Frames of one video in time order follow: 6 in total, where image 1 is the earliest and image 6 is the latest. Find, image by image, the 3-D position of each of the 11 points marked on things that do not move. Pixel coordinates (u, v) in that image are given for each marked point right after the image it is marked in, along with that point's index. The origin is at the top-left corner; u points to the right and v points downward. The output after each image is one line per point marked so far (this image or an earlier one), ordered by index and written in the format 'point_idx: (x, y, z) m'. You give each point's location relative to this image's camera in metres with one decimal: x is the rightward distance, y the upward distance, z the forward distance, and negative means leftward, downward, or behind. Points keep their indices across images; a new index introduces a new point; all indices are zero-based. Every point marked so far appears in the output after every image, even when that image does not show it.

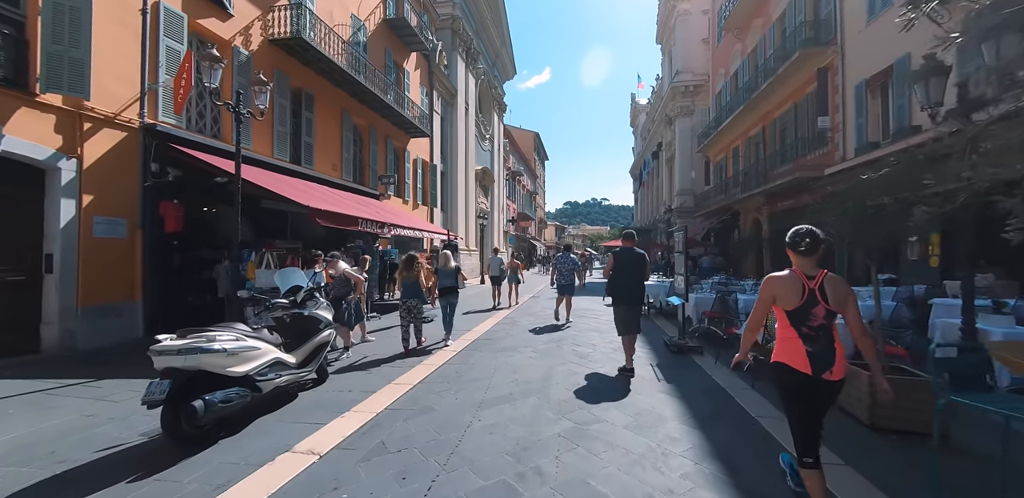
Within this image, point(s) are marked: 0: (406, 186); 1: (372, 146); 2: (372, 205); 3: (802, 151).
0: (-4.2, +2.5, +17.2) m
1: (-4.8, +3.5, +14.7) m
2: (-3.9, +1.2, +12.3) m
3: (+9.3, +3.1, +13.8) m
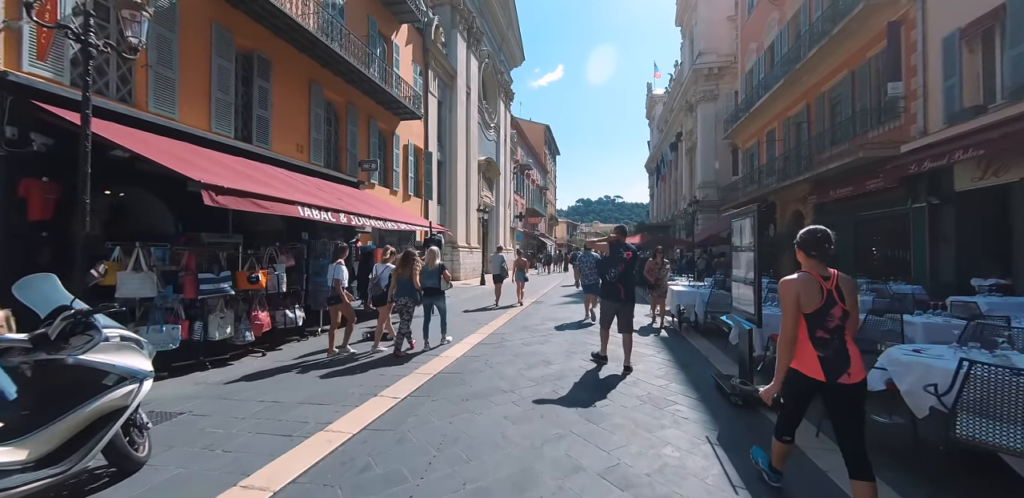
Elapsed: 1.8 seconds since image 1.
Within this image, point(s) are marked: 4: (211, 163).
0: (-4.1, +2.7, +15.2) m
1: (-4.8, +3.6, +12.7) m
2: (-3.9, +1.3, +10.3) m
3: (+9.3, +3.2, +11.4) m
4: (-4.9, +1.4, +7.0) m
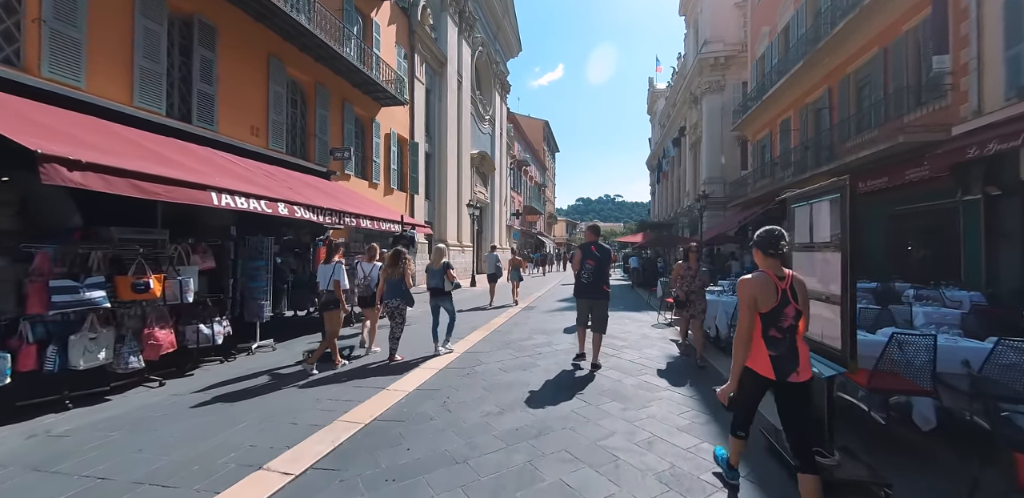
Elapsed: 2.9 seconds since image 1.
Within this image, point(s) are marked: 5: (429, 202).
0: (-4.4, +2.7, +13.9) m
1: (-5.0, +3.6, +11.3) m
2: (-4.2, +1.3, +8.9) m
3: (+9.0, +3.2, +10.0) m
4: (-5.2, +1.4, +5.6) m
5: (-3.6, +2.1, +18.7) m
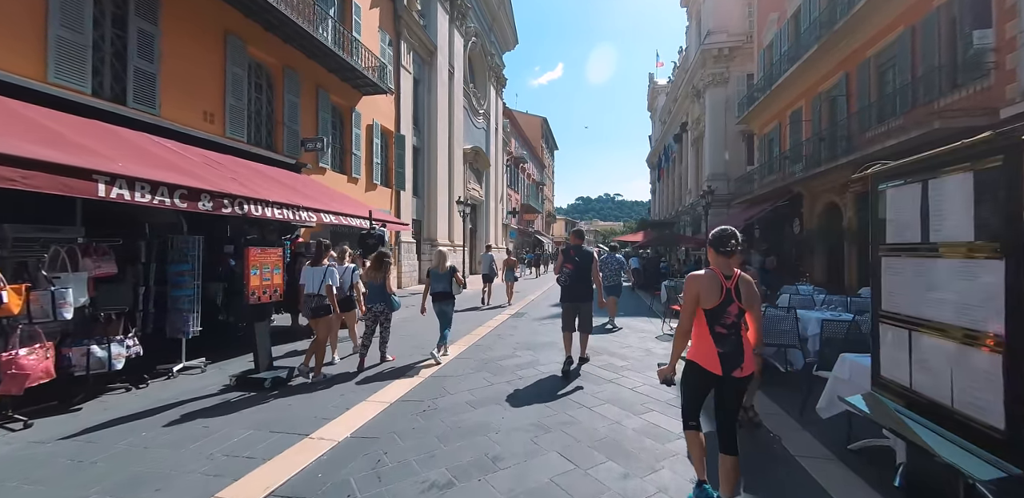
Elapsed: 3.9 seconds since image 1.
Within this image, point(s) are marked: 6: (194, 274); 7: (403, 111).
0: (-4.7, +2.7, +12.8) m
1: (-5.3, +3.6, +10.3) m
2: (-4.5, +1.3, +7.9) m
3: (+8.7, +3.2, +9.0) m
4: (-5.5, +1.4, +4.6) m
5: (-3.9, +2.1, +17.6) m
6: (-3.7, -0.3, +5.0) m
7: (-4.0, +5.1, +15.8) m
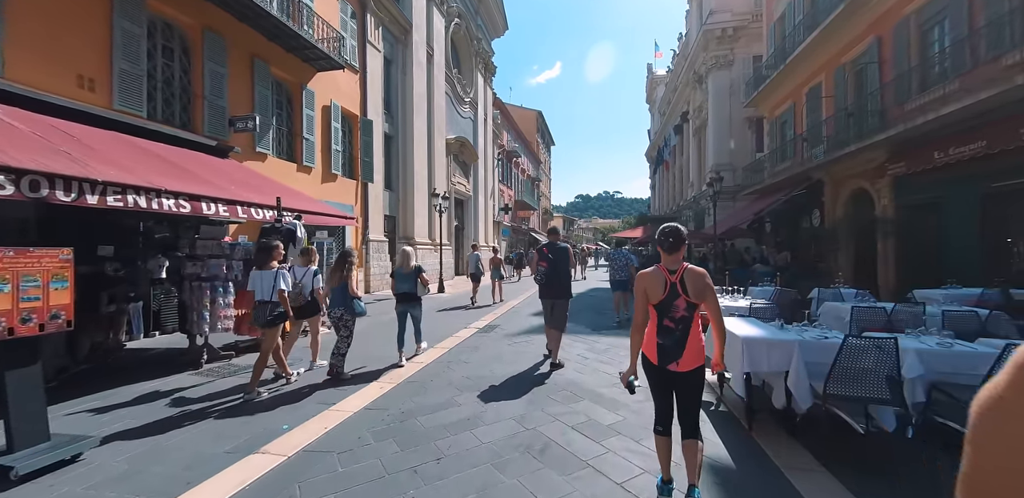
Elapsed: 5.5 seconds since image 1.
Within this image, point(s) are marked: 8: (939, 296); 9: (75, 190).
0: (-5.3, +2.7, +11.1) m
1: (-5.9, +3.6, +8.5) m
2: (-5.1, +1.3, +6.2) m
3: (+8.1, +3.3, +7.2) m
4: (-6.0, +1.4, +2.8) m
5: (-4.5, +2.1, +15.9) m
6: (-4.3, -0.3, +3.2) m
7: (-4.6, +5.1, +14.1) m
8: (+6.2, -0.7, +6.2) m
9: (-4.3, +0.6, +4.4) m
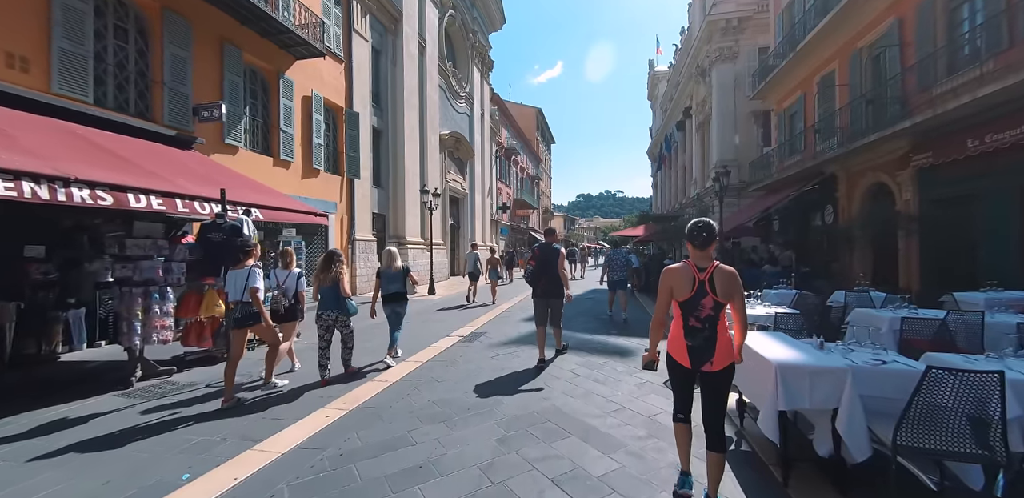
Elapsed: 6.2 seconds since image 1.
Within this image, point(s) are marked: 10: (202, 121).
0: (-5.5, +2.7, +10.3) m
1: (-6.1, +3.6, +7.8) m
2: (-5.3, +1.3, +5.4) m
3: (+7.9, +3.4, +6.4) m
4: (-6.3, +1.4, +2.1) m
5: (-4.6, +2.1, +15.1) m
6: (-4.5, -0.3, +2.5) m
7: (-4.8, +5.1, +13.3) m
8: (+6.0, -0.6, +5.5) m
9: (-4.5, +0.6, +3.7) m
10: (-5.9, +2.4, +8.2) m
